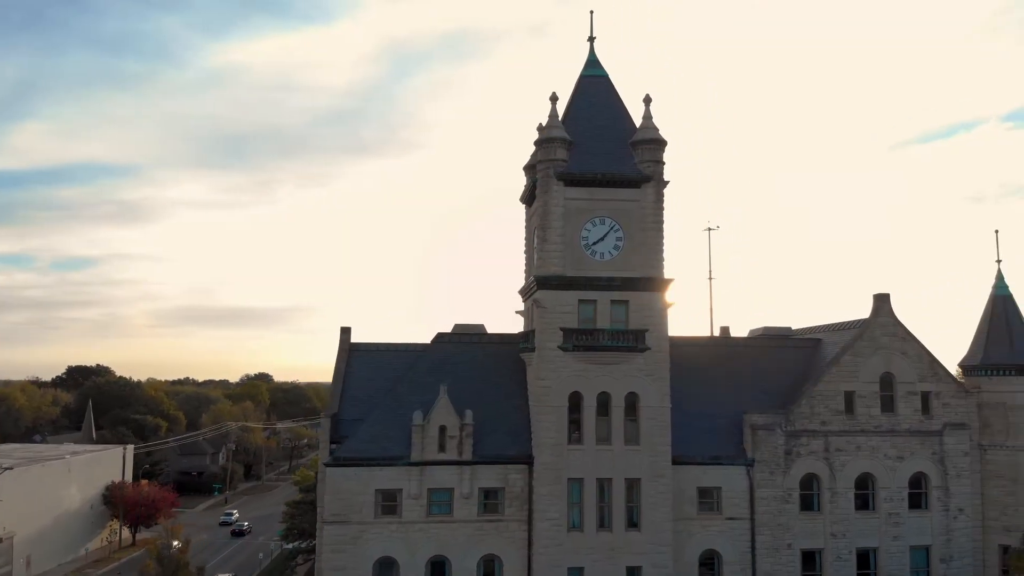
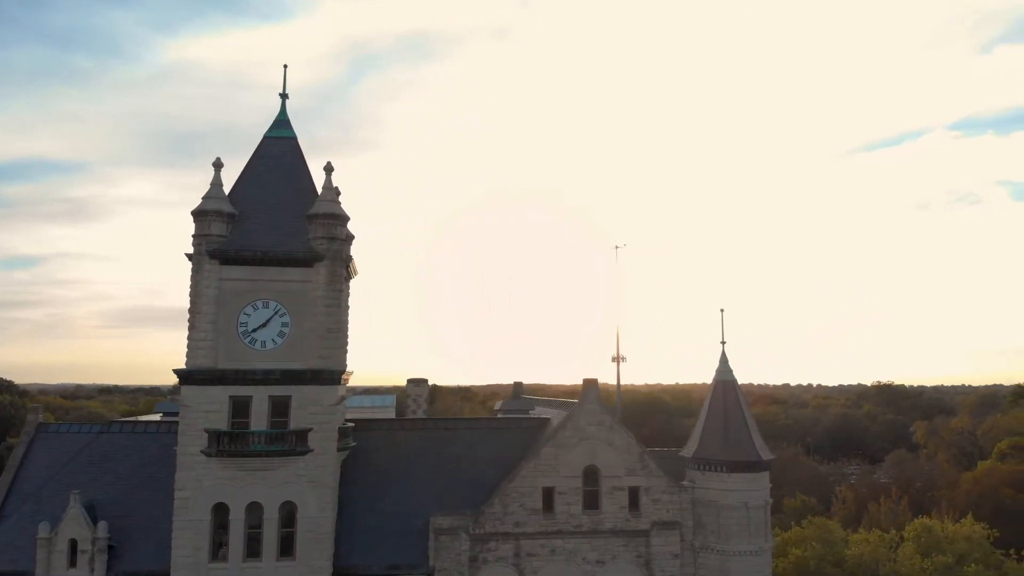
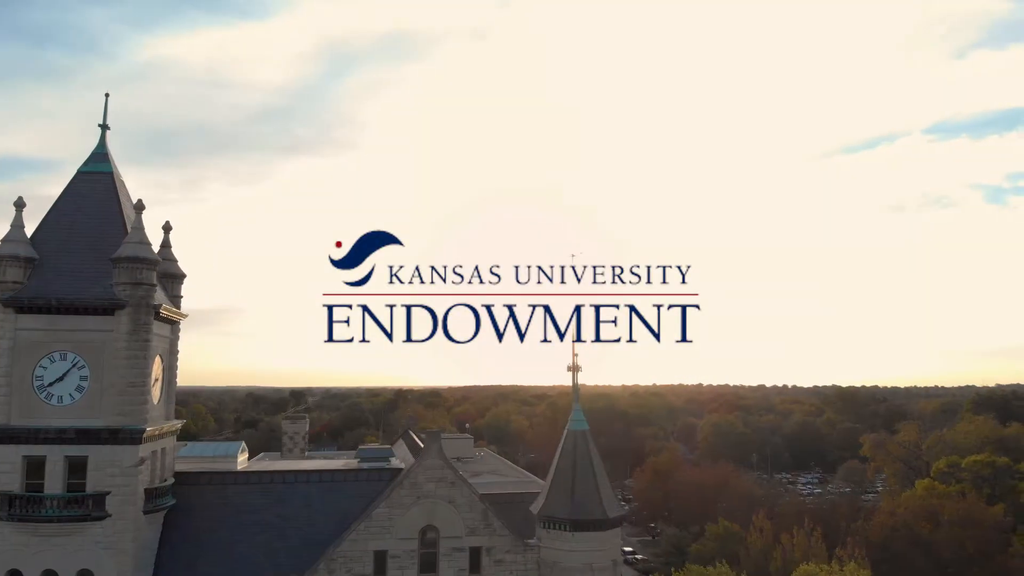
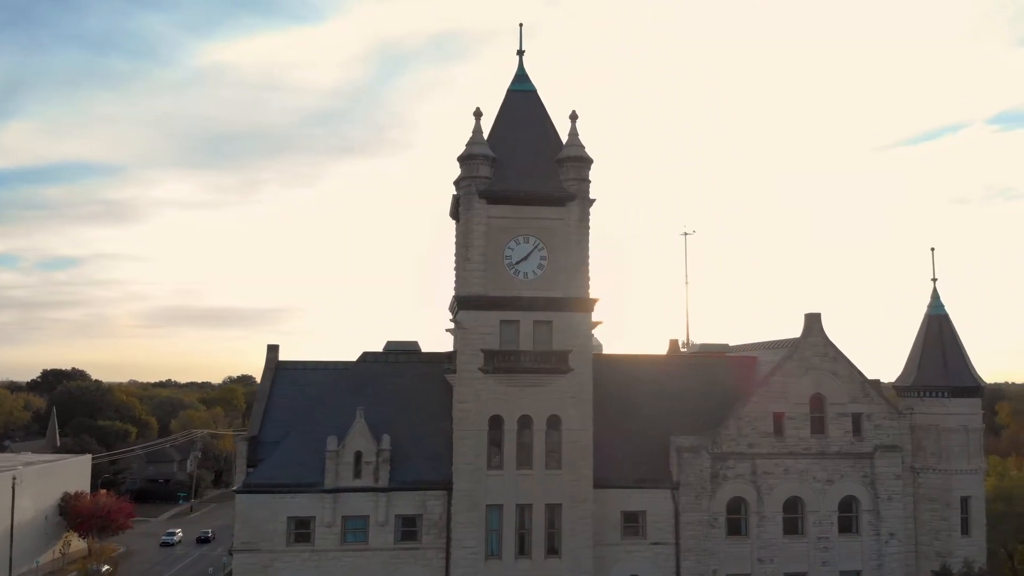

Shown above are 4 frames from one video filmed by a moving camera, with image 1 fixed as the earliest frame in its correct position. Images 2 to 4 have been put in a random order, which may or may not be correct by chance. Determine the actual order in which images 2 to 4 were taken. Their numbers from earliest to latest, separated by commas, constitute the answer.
4, 2, 3
